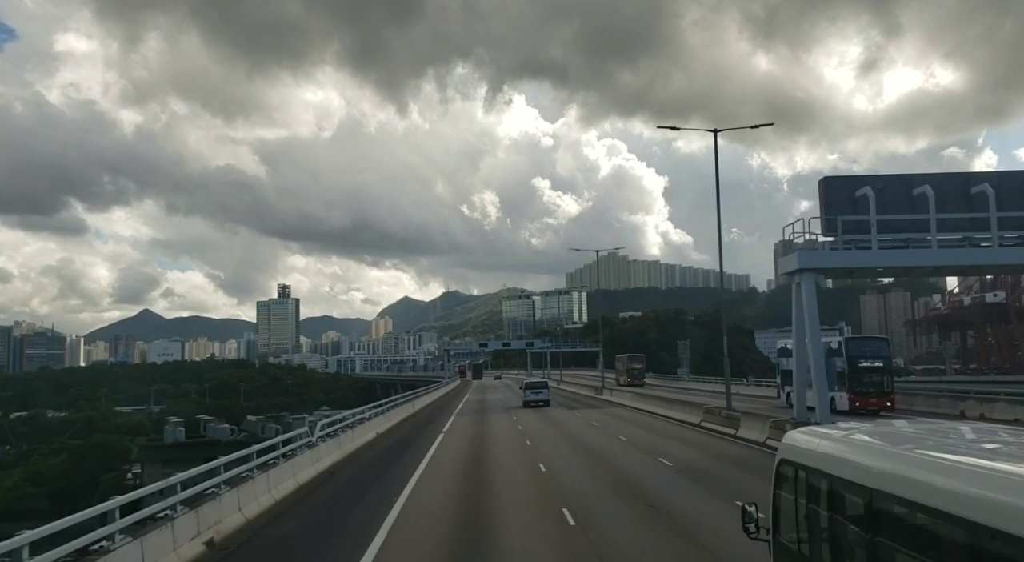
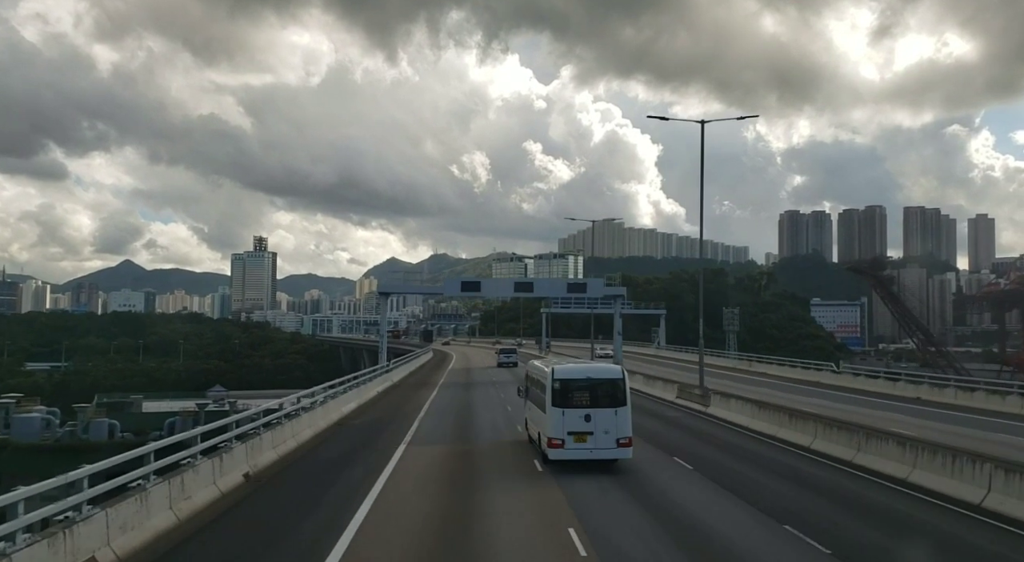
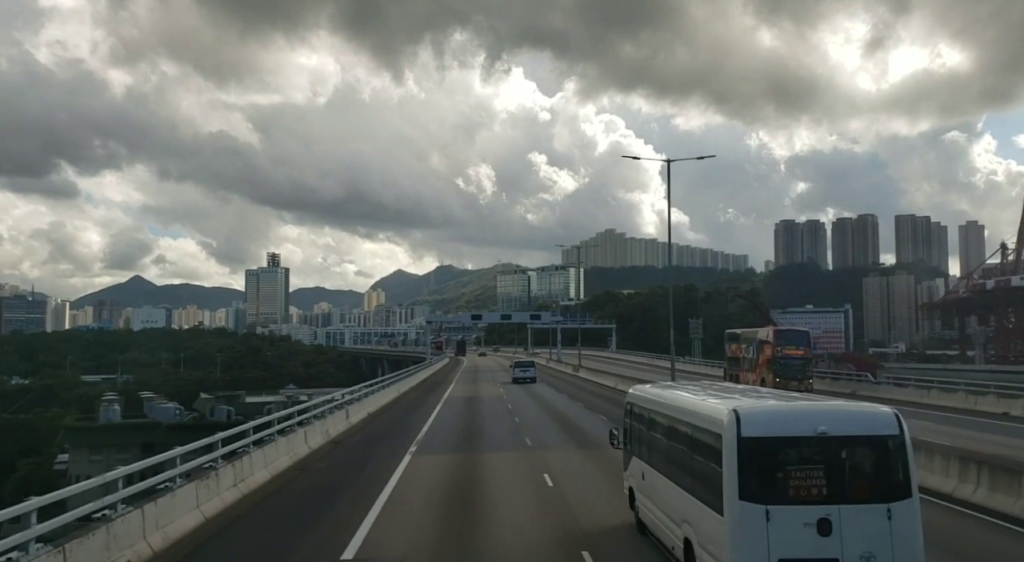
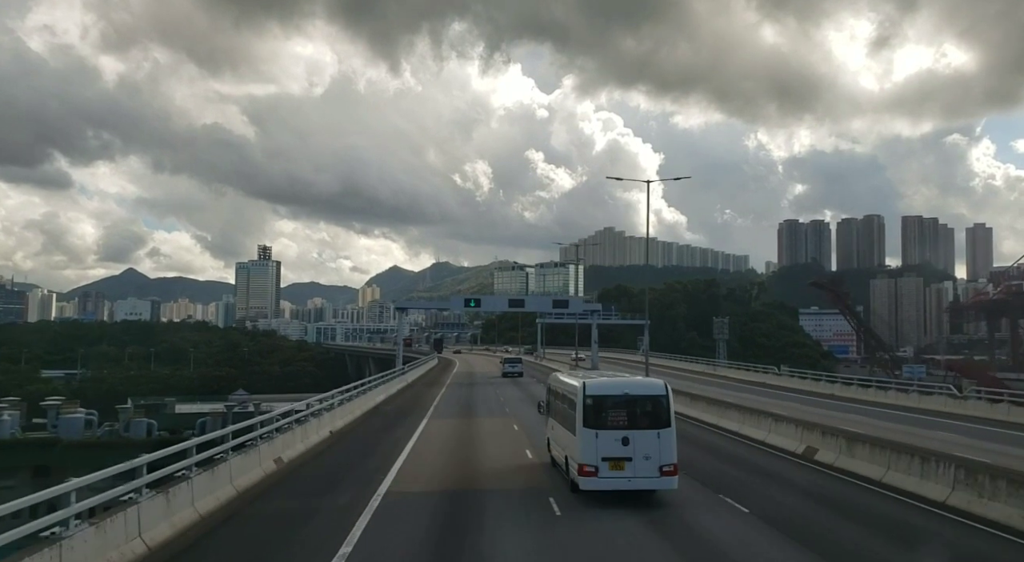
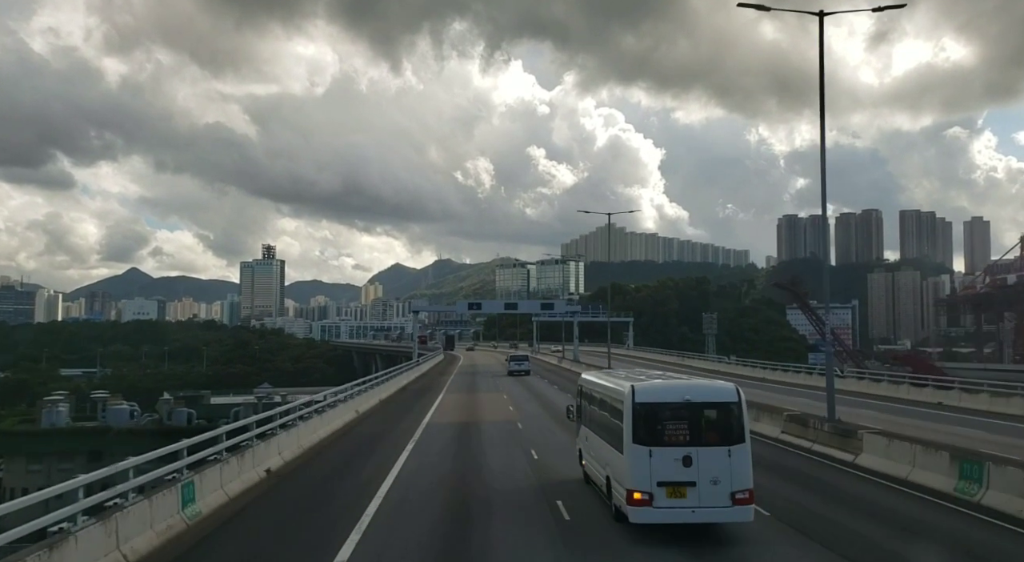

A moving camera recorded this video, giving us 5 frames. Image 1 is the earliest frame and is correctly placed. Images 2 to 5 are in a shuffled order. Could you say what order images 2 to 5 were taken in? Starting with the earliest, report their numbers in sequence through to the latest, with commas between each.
3, 5, 4, 2
